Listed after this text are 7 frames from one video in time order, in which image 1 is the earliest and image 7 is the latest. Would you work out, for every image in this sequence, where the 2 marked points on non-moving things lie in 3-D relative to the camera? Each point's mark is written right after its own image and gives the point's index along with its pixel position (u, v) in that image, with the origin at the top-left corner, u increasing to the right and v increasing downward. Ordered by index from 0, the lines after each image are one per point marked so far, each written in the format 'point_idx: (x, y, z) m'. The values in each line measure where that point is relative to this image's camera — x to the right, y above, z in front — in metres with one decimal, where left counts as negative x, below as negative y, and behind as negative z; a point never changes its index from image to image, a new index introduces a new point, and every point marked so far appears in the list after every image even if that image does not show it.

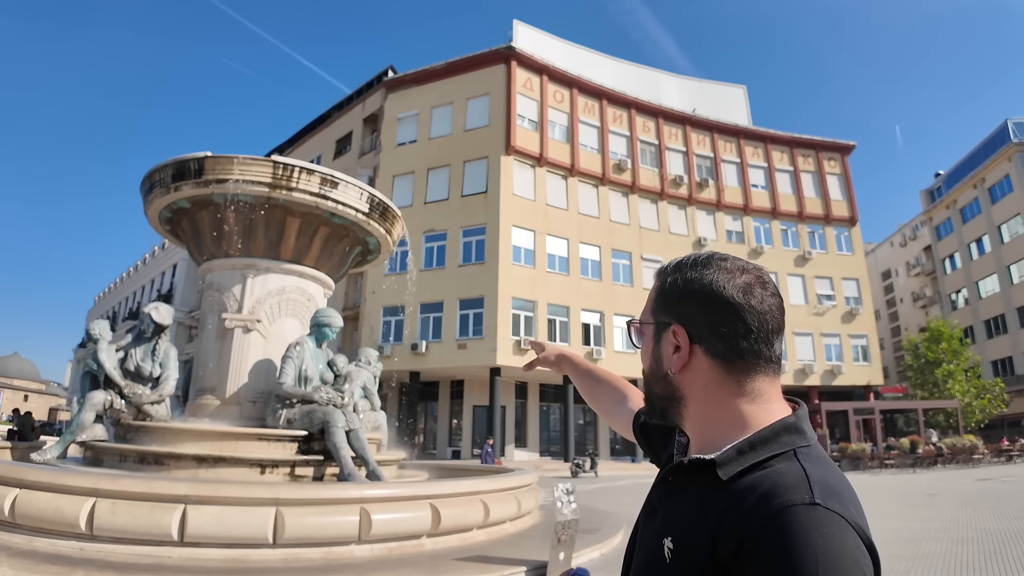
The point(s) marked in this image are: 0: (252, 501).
0: (-2.2, -1.8, +4.9) m
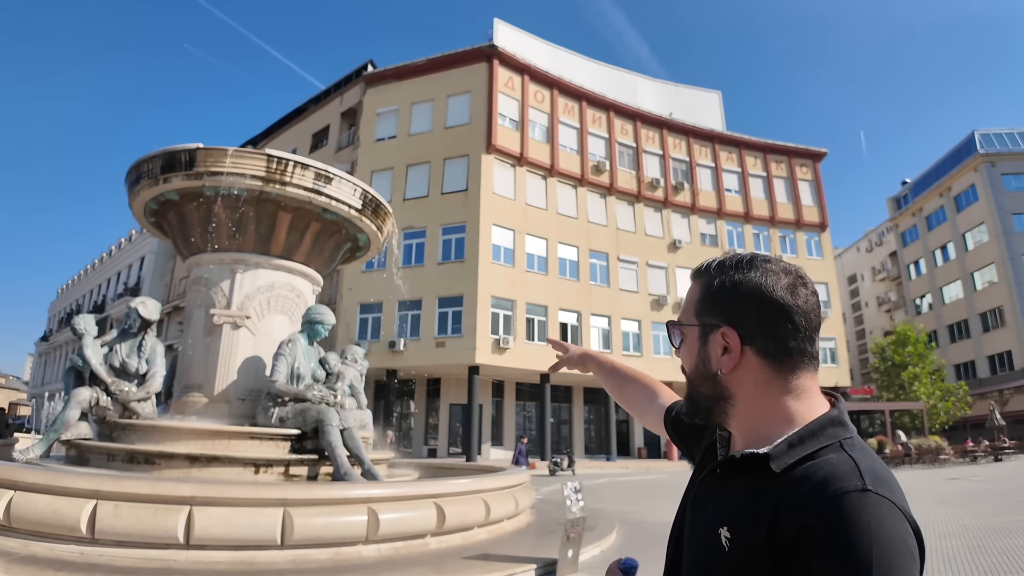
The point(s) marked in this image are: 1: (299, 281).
0: (-2.1, -1.8, +4.9) m
1: (-3.3, +0.1, +9.0) m
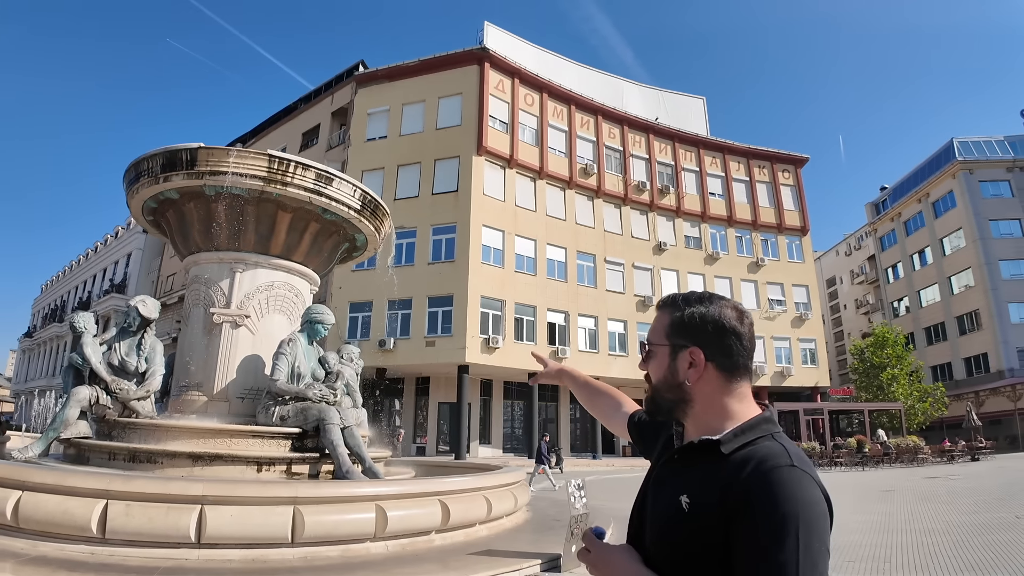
0: (-2.0, -1.8, +5.0) m
1: (-3.3, +0.1, +9.1) m
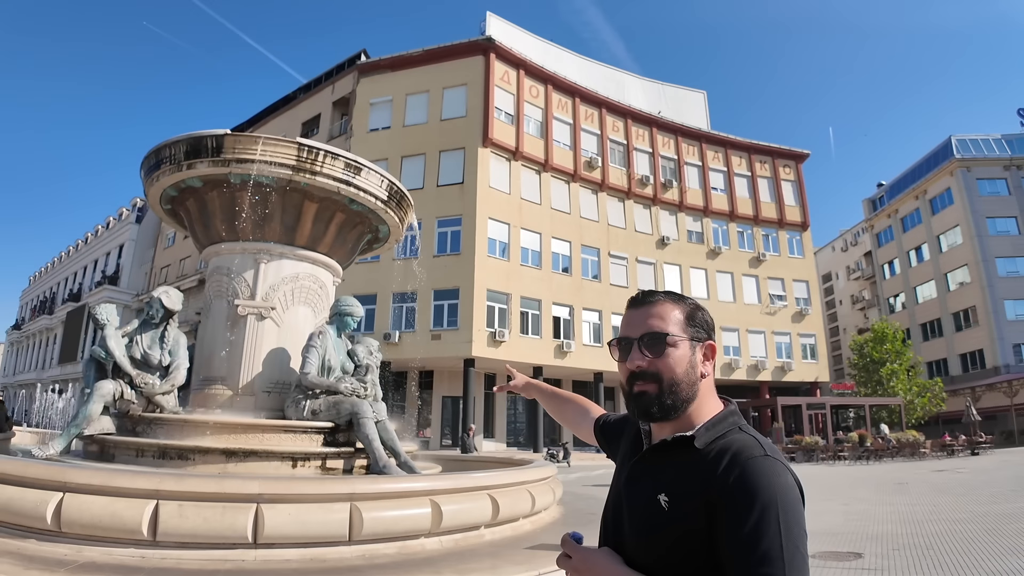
0: (-1.5, -1.7, +4.8) m
1: (-2.9, +0.2, +8.9) m
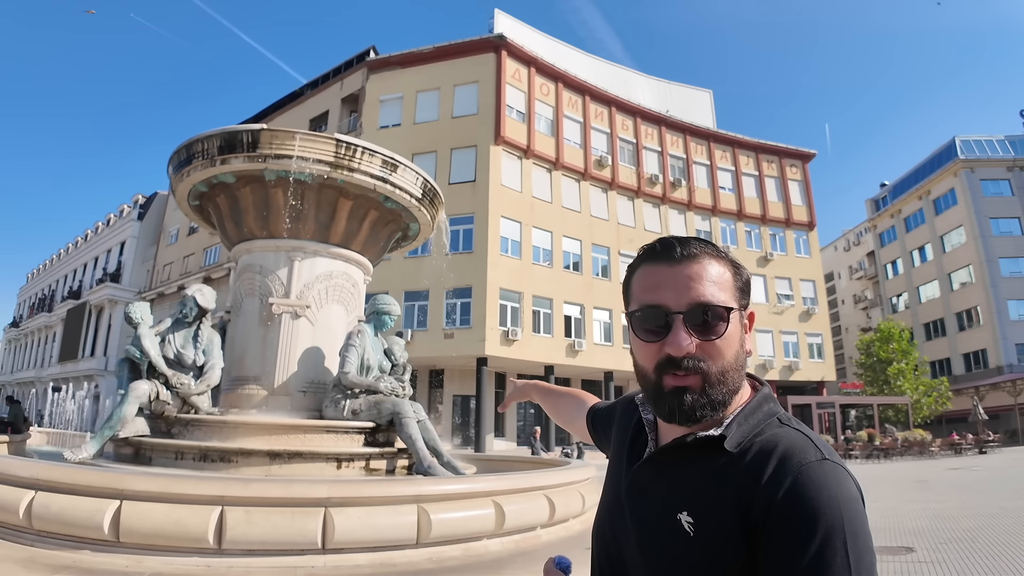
0: (-0.9, -1.7, +4.8) m
1: (-2.4, +0.3, +8.8) m
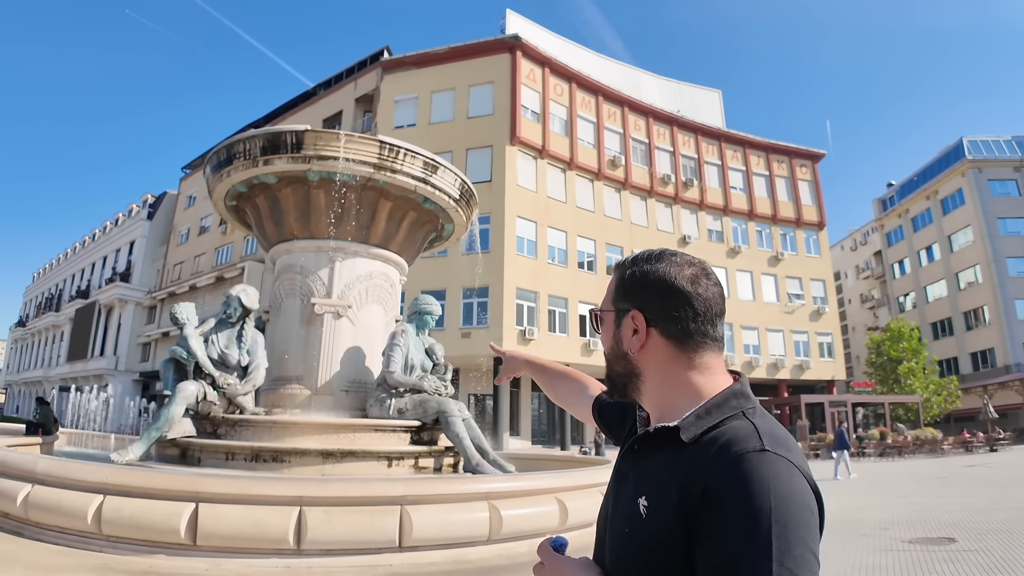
0: (-0.4, -1.7, +4.8) m
1: (-1.8, +0.3, +8.8) m
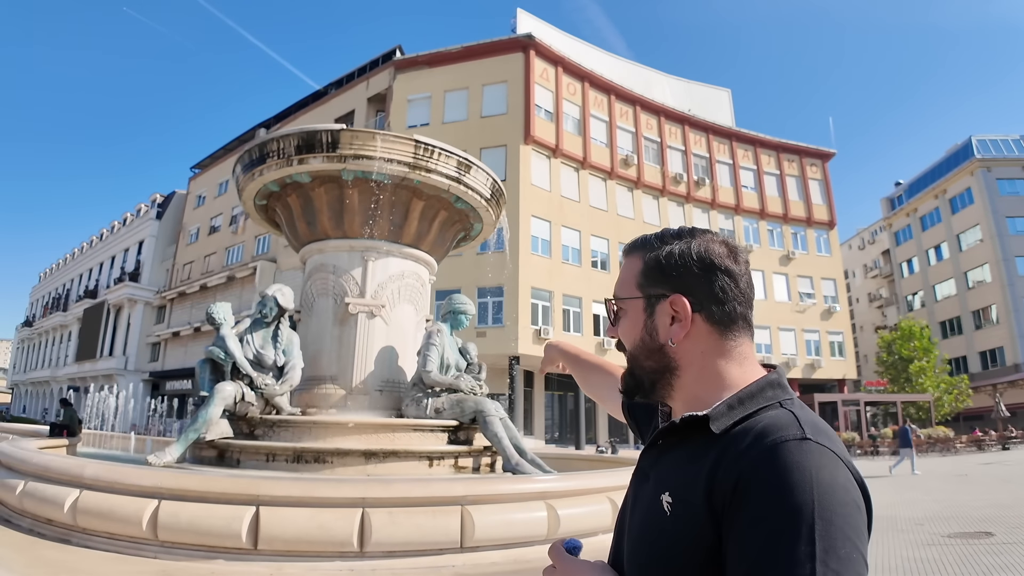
0: (+0.1, -1.7, +4.8) m
1: (-1.4, +0.3, +8.8) m
